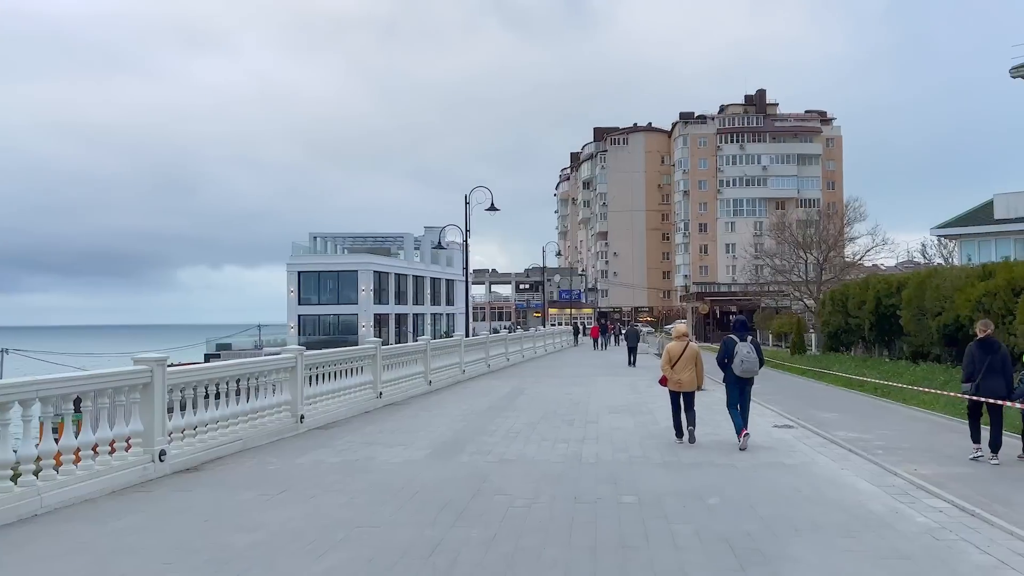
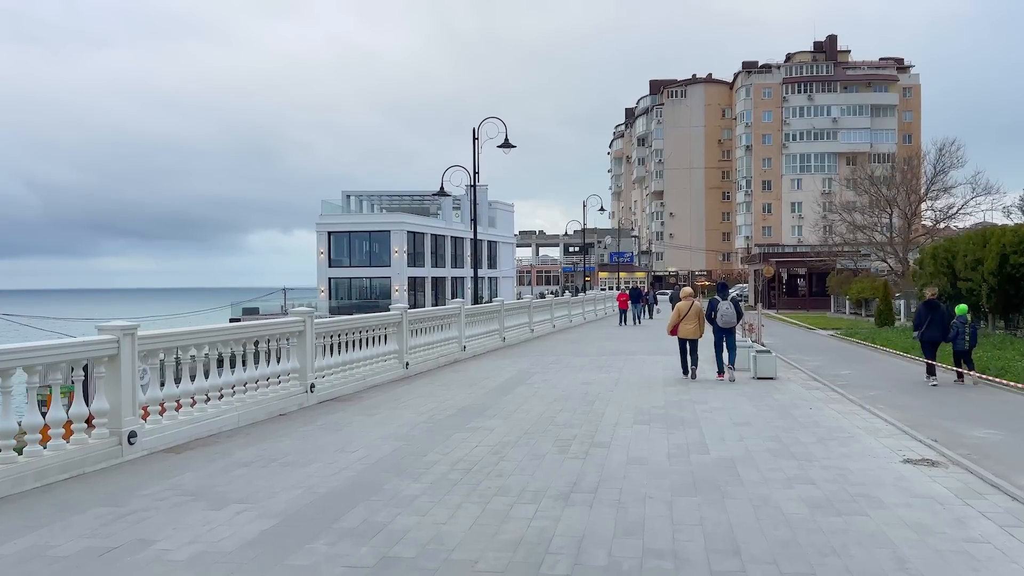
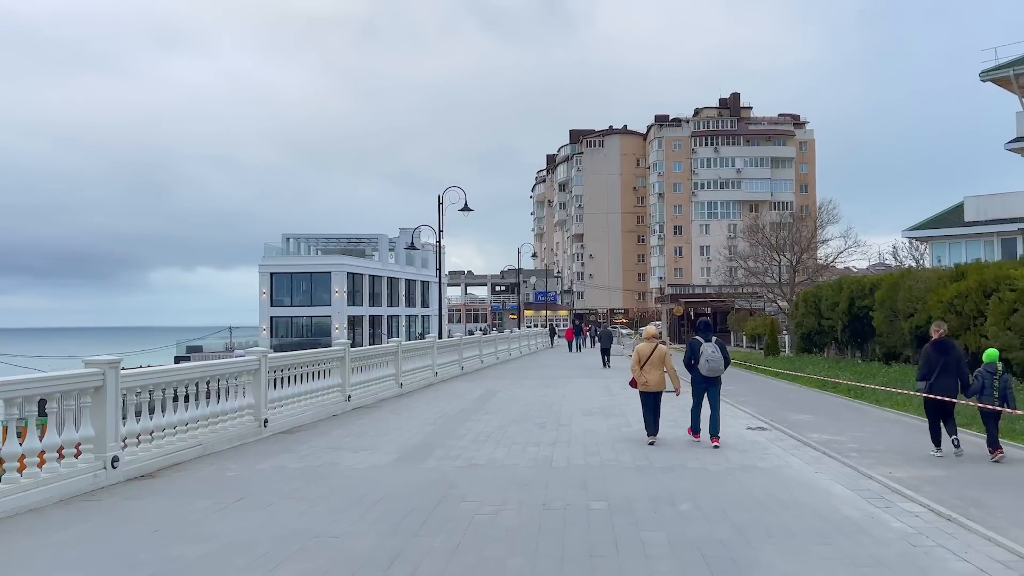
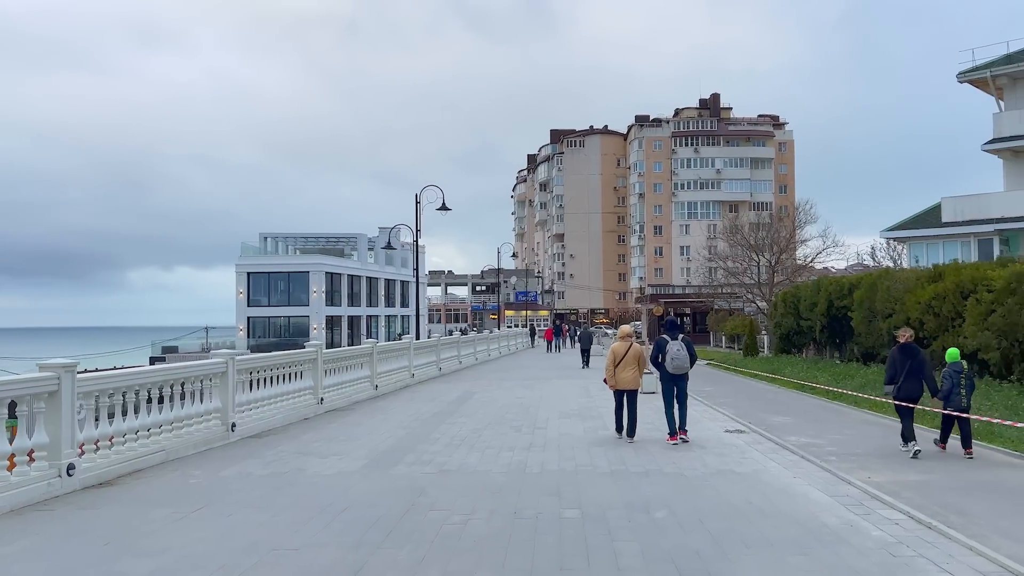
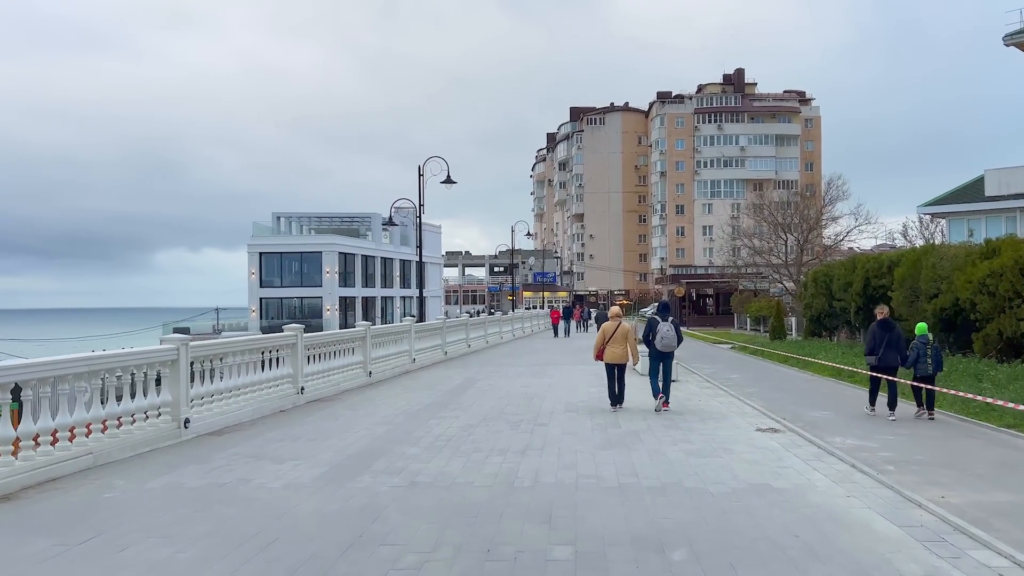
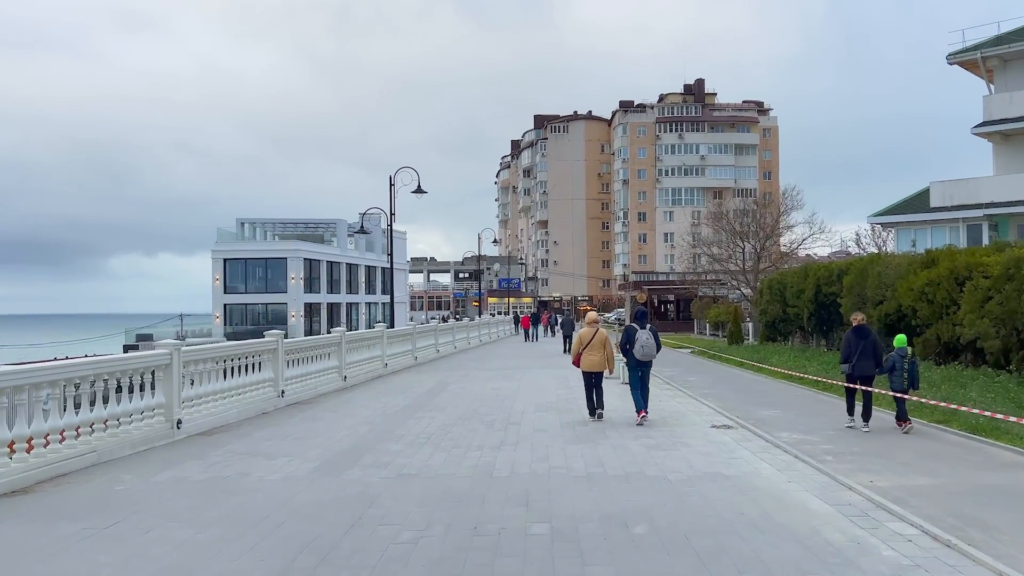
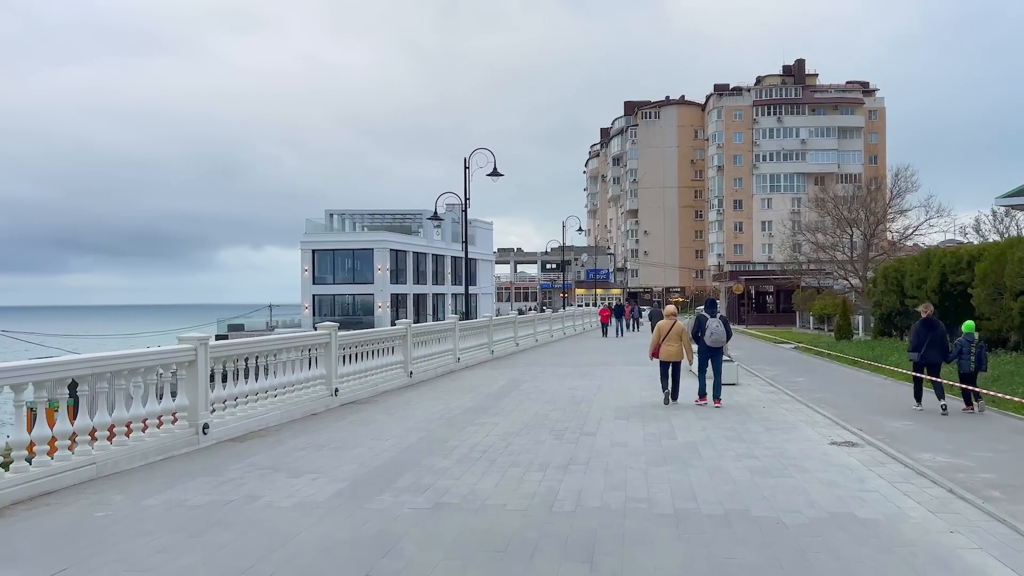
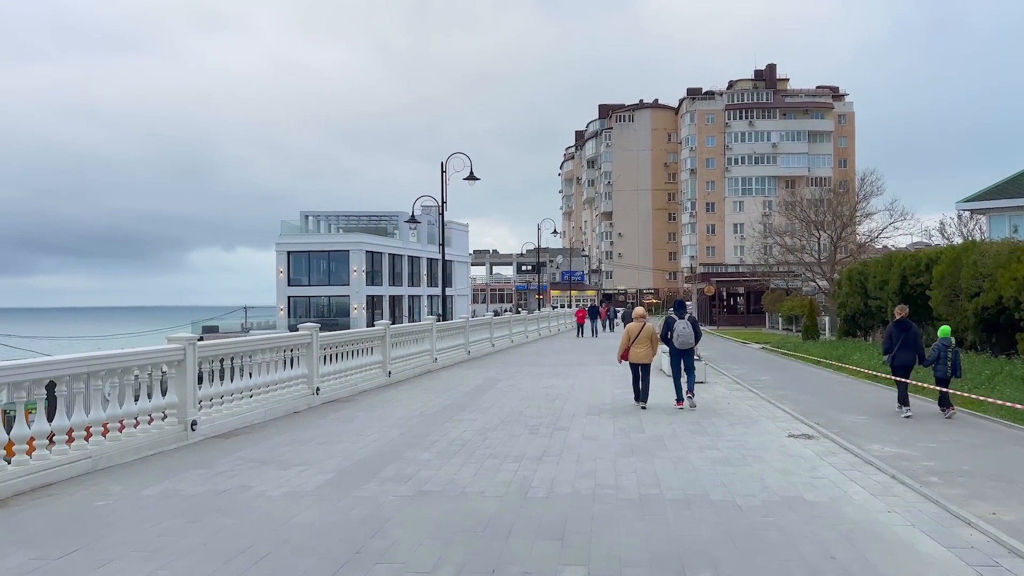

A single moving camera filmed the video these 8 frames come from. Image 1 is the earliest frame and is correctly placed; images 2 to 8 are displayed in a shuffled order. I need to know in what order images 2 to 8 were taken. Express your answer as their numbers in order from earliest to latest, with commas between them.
3, 4, 6, 5, 8, 7, 2
